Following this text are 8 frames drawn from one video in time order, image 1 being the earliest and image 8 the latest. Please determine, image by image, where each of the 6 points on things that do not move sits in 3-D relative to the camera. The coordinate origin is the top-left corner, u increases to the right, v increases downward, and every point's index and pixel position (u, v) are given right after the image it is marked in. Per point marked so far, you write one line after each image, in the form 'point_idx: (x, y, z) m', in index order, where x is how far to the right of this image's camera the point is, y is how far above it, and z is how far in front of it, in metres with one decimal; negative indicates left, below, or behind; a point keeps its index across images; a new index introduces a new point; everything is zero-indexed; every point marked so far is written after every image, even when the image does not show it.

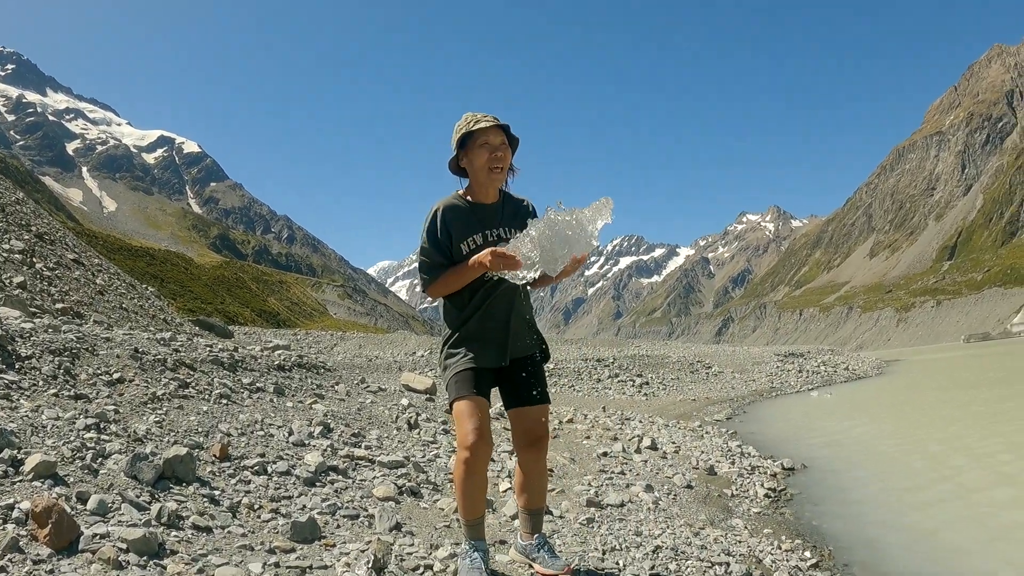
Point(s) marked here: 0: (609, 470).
0: (+0.8, -1.6, +9.5) m
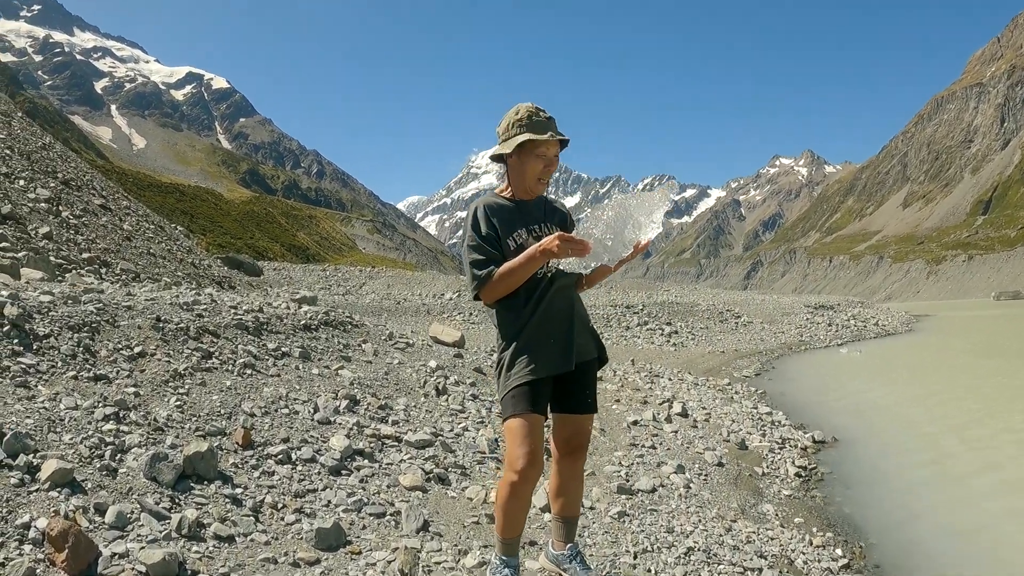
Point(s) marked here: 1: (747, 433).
0: (+1.1, -1.3, +9.3) m
1: (+2.5, -1.5, +11.6) m
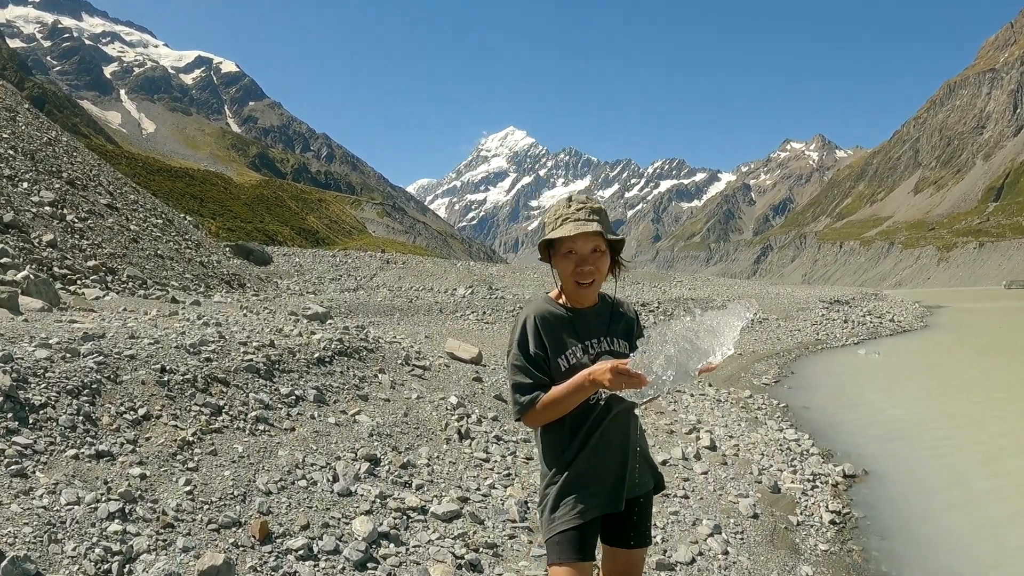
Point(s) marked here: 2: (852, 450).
0: (+1.3, -1.7, +9.0) m
1: (+2.7, -1.8, +11.3) m
2: (+4.3, -1.9, +13.7) m
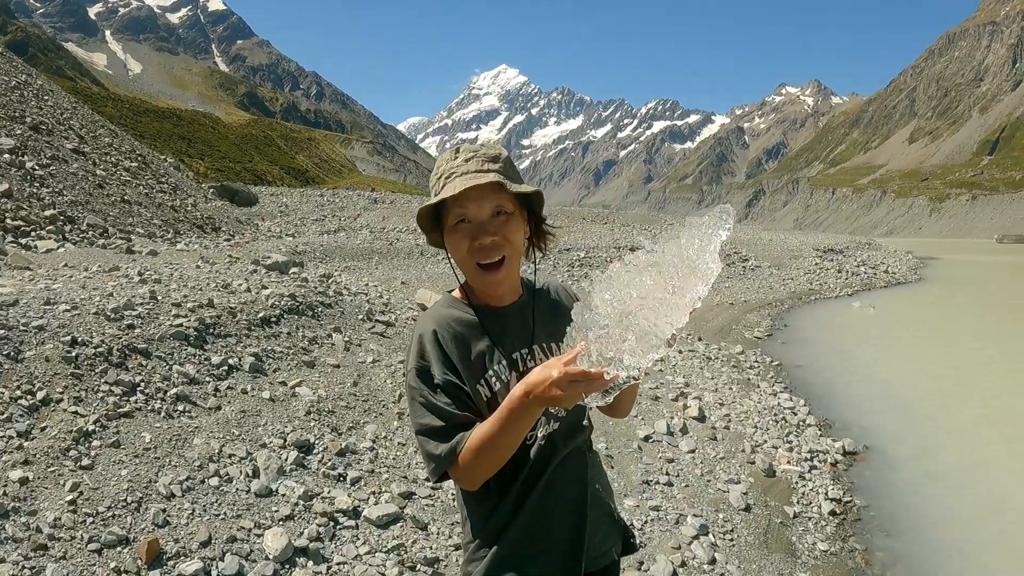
0: (+1.0, -1.4, +8.0) m
1: (+2.4, -1.5, +10.3) m
2: (+4.0, -1.4, +12.8) m
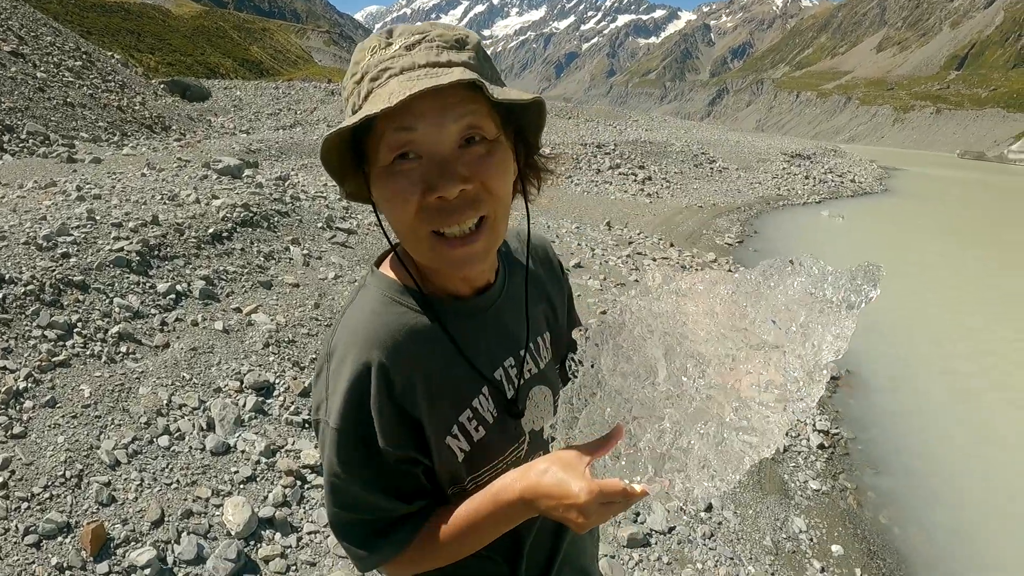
0: (+0.9, -0.9, +7.6) m
1: (+2.2, -0.7, +10.0) m
2: (+3.6, -0.4, +12.5) m
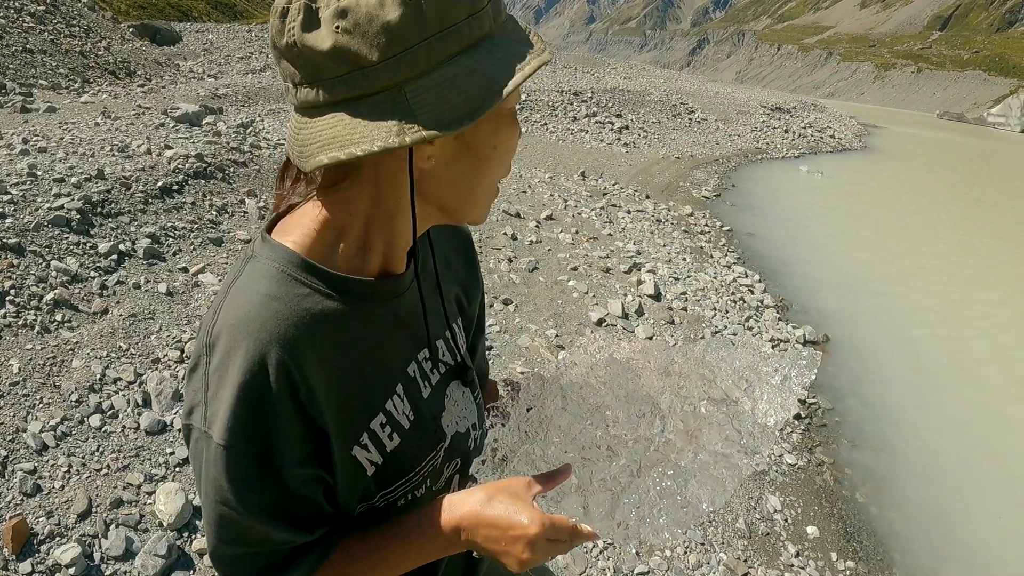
0: (+0.6, -0.7, +7.4) m
1: (+1.9, -0.4, +9.7) m
2: (+3.3, 0.0, +12.2) m
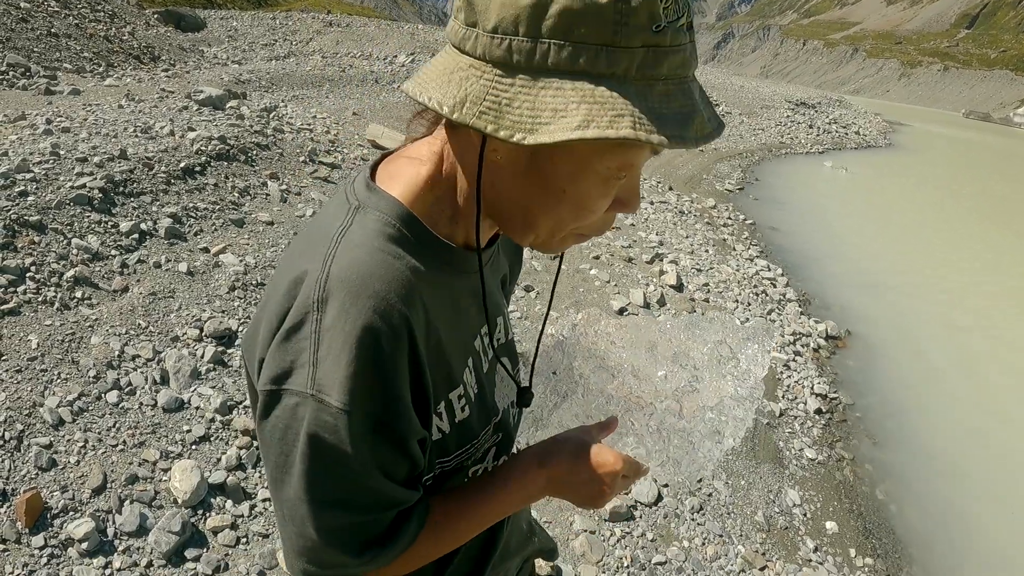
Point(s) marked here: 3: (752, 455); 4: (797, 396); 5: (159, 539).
0: (+0.8, -0.6, +7.3) m
1: (+2.1, -0.3, +9.6) m
2: (+3.5, +0.1, +12.1) m
3: (+1.4, -1.0, +6.5) m
4: (+2.0, -0.8, +7.8) m
5: (-1.3, -0.9, +4.0) m
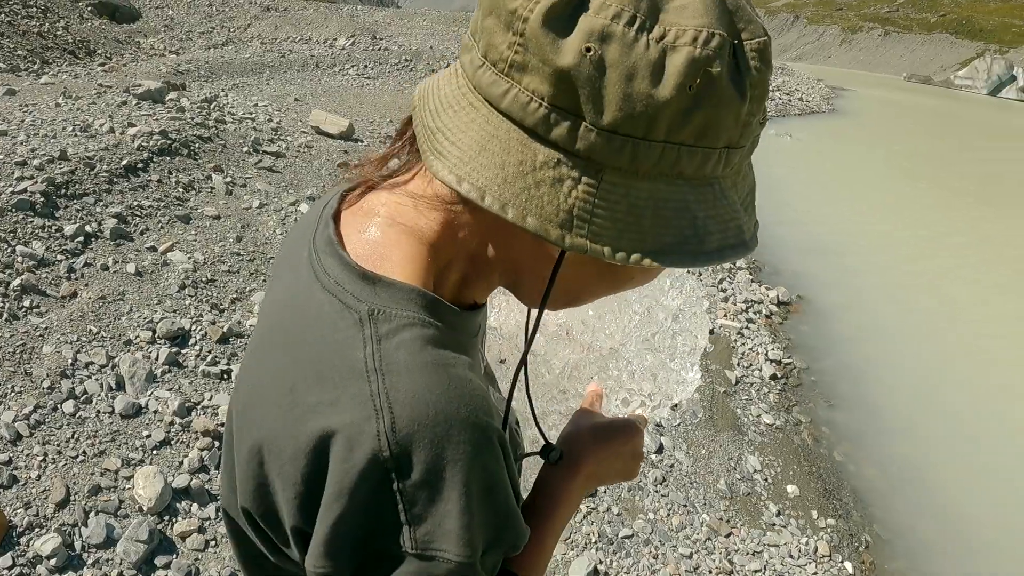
0: (+0.5, -0.5, +7.4) m
1: (+1.7, -0.1, +9.7) m
2: (+3.0, +0.5, +12.3) m
3: (+1.2, -0.8, +6.6) m
4: (+1.7, -0.5, +7.9) m
5: (-1.4, -0.9, +3.9) m
